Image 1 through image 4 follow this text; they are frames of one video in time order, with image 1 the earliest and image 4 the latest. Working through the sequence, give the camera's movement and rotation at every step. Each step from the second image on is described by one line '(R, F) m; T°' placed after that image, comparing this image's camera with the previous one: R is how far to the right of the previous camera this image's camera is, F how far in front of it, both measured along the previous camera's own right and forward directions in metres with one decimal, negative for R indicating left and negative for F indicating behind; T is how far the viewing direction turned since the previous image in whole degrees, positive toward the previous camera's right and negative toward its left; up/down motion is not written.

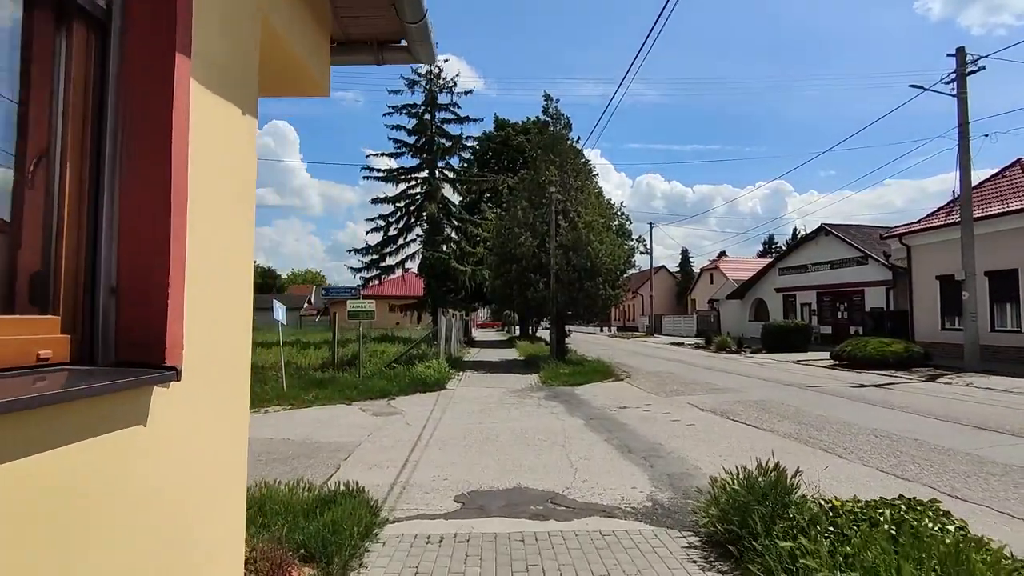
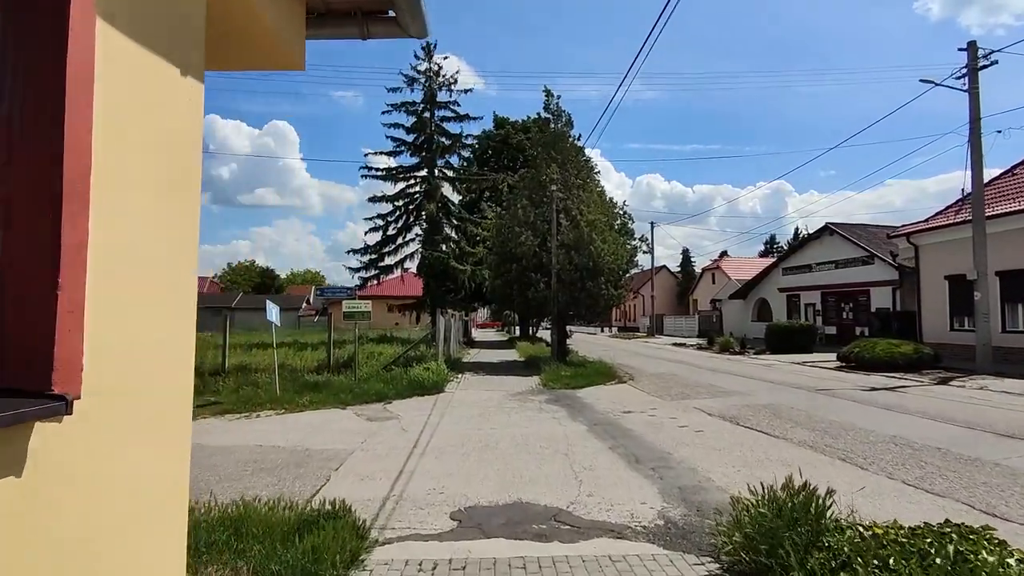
(0.0, +0.5) m; 0°
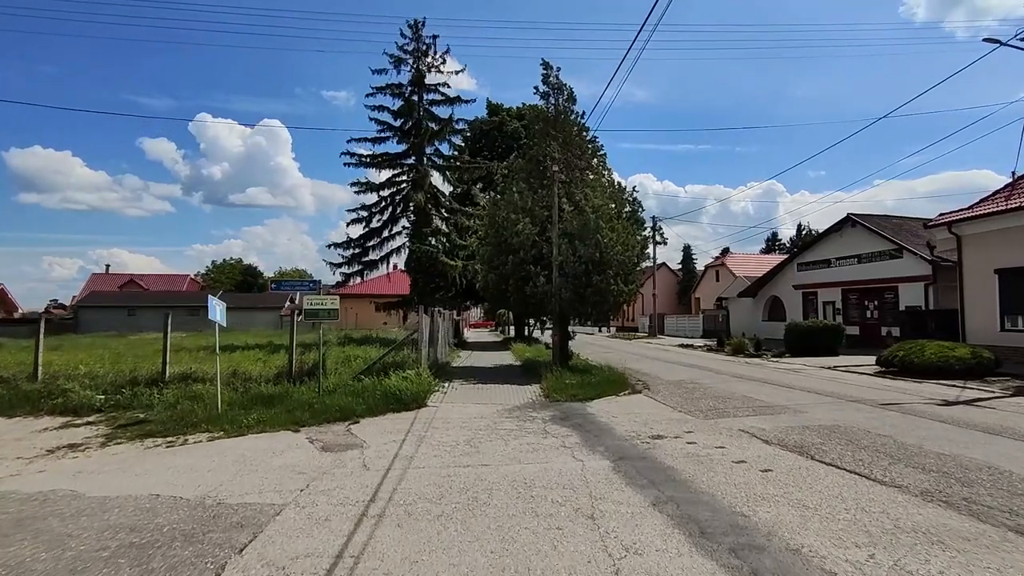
(-0.1, +2.7) m; +1°
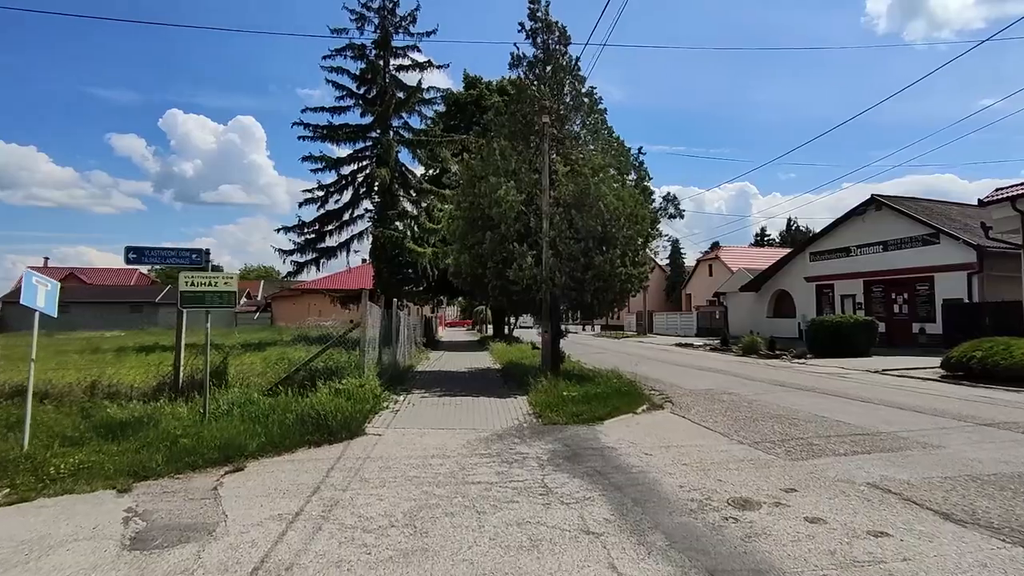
(0.0, +4.1) m; +2°
